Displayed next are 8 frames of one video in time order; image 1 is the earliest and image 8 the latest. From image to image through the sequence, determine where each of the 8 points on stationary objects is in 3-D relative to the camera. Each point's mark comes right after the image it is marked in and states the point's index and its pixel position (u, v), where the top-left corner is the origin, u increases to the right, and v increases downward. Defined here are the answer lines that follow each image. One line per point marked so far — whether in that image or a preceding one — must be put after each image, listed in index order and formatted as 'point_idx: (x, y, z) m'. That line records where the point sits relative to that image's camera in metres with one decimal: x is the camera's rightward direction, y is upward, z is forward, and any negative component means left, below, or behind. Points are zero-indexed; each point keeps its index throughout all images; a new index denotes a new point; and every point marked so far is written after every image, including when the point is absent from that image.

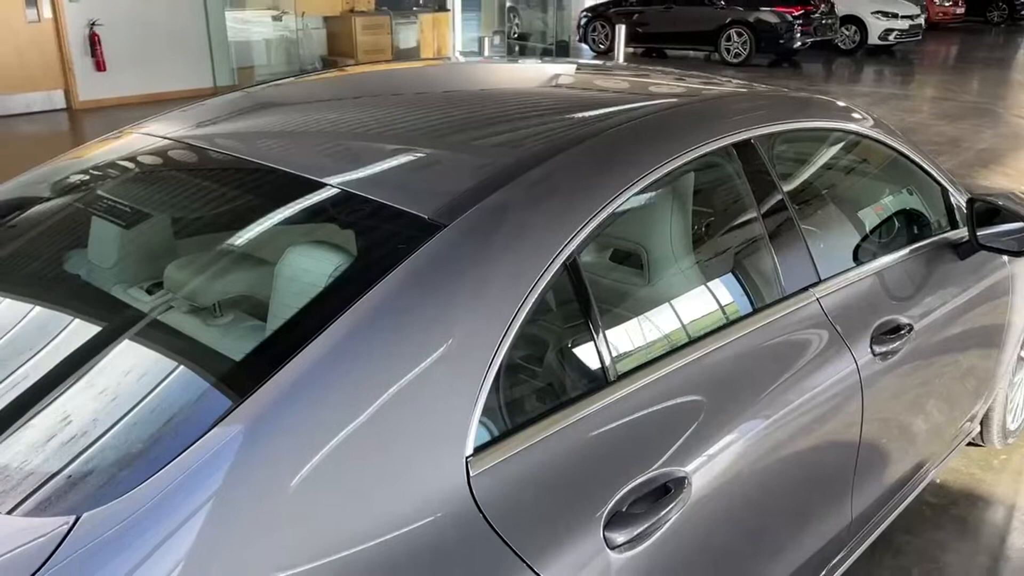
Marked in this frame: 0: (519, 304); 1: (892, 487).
0: (0.0, 0.0, +1.2) m
1: (+0.9, -0.5, +2.1) m
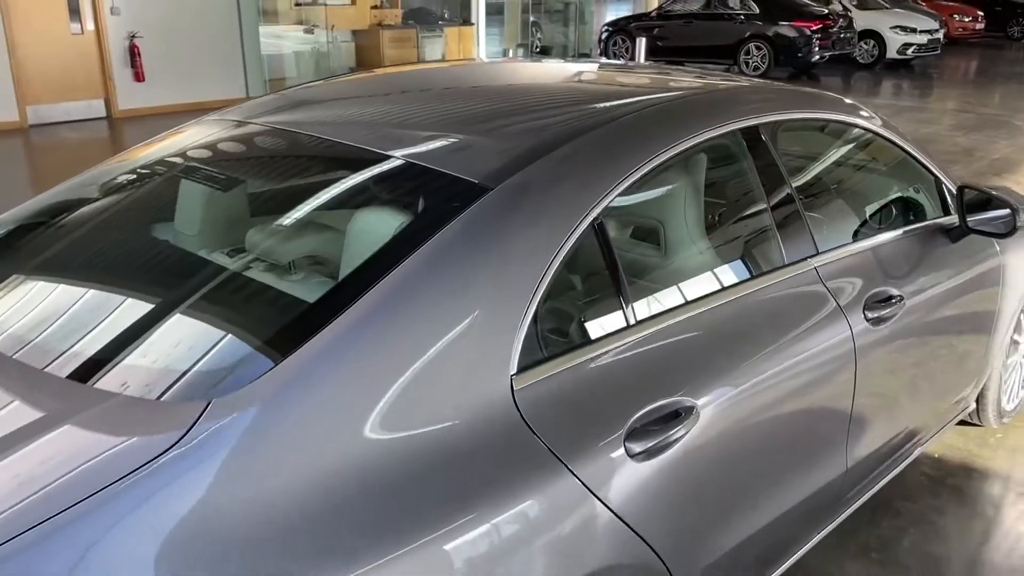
0: (+0.1, +0.1, +1.4) m
1: (+1.0, -0.4, +2.3) m
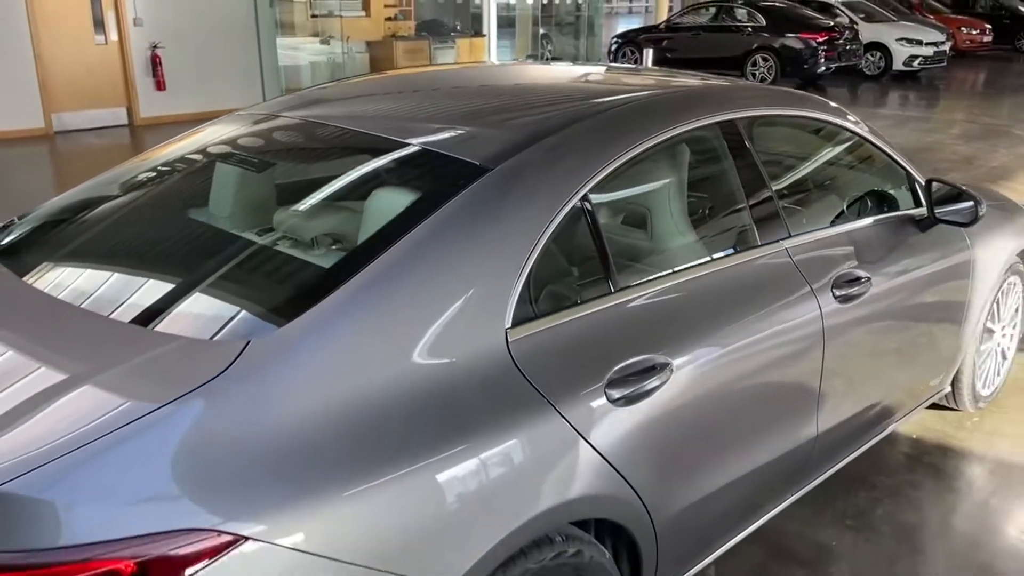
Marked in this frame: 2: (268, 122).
0: (+0.1, +0.1, +1.6) m
1: (+1.0, -0.4, +2.5) m
2: (-0.7, +0.4, +2.3) m
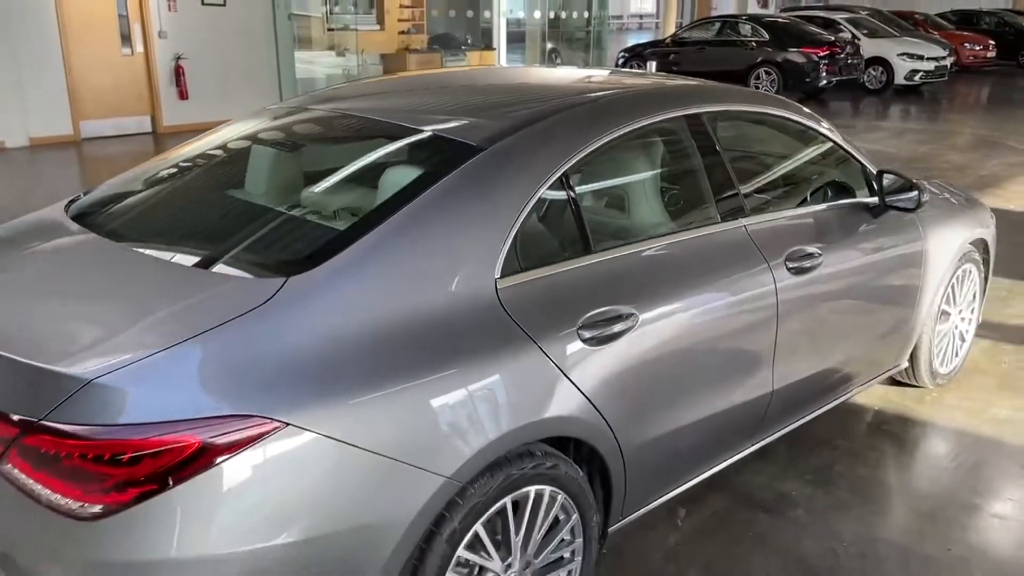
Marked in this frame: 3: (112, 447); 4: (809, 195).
0: (0.0, +0.2, +1.9) m
1: (+1.0, -0.3, +2.8) m
2: (-0.7, +0.5, +2.6) m
3: (-0.6, -0.2, +1.3) m
4: (+1.0, +0.3, +2.8) m
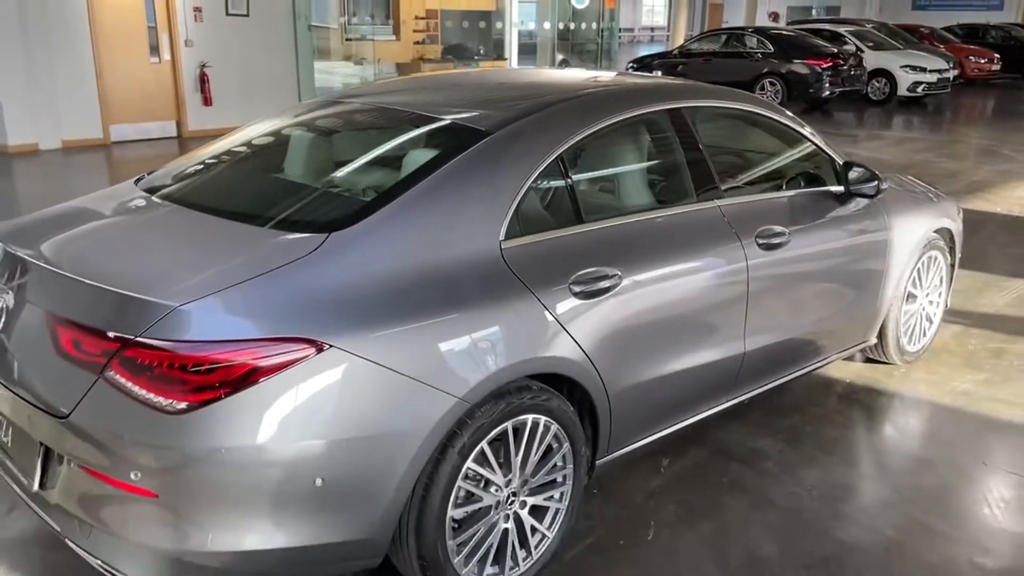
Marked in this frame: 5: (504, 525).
0: (0.0, +0.3, +2.3) m
1: (+1.0, -0.2, +3.1) m
2: (-0.7, +0.6, +3.0) m
3: (-0.6, -0.1, +1.7) m
4: (+1.0, +0.4, +3.1) m
5: (0.0, -0.6, +2.2) m
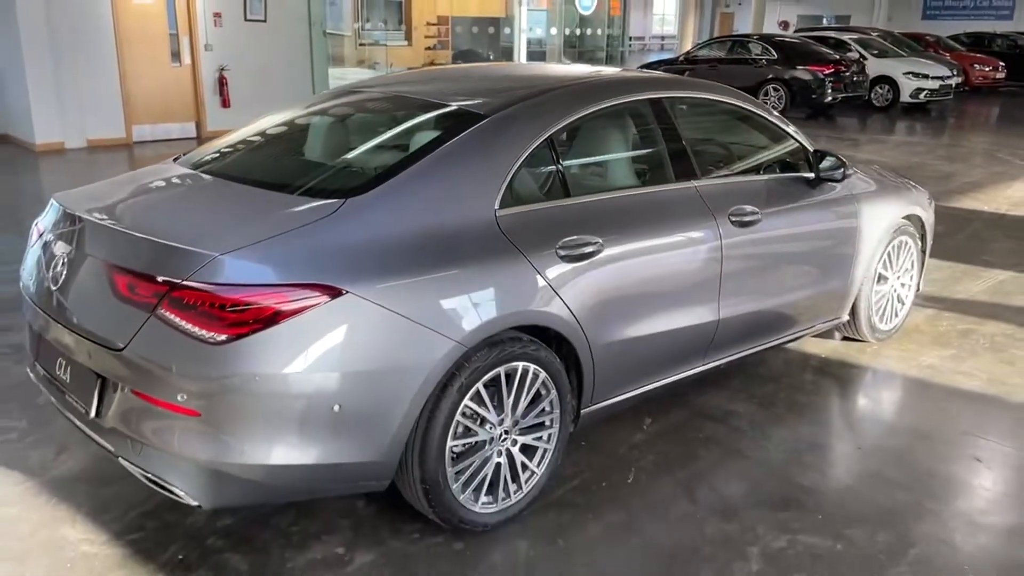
0: (0.0, +0.4, +2.6) m
1: (+1.0, -0.2, +3.4) m
2: (-0.7, +0.7, +3.3) m
3: (-0.6, 0.0, +2.0) m
4: (+1.0, +0.5, +3.4) m
5: (0.0, -0.5, +2.5) m
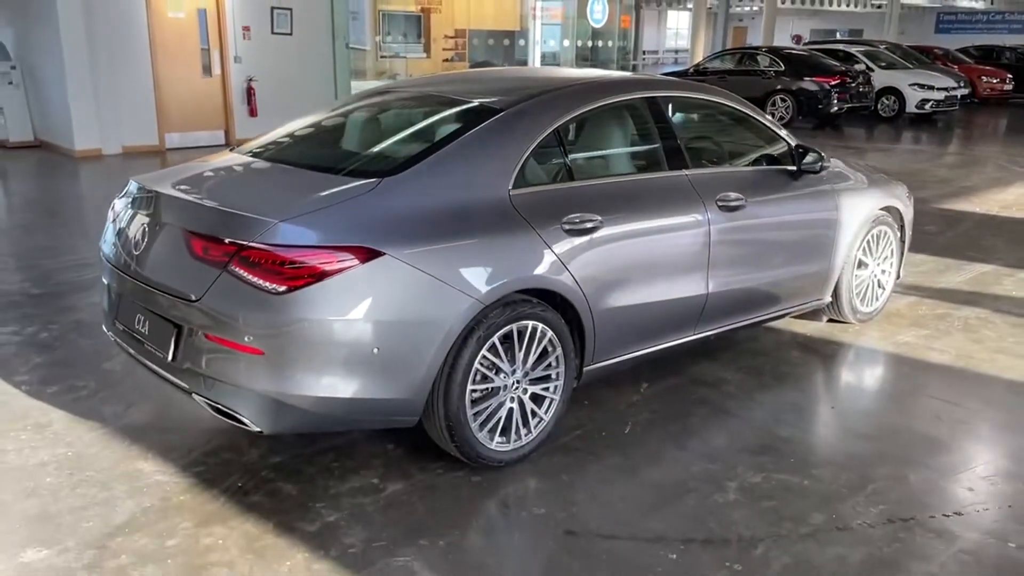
0: (+0.1, +0.5, +3.0) m
1: (+1.0, -0.1, +3.7) m
2: (-0.6, +0.8, +3.7) m
3: (-0.6, +0.1, +2.4) m
4: (+1.0, +0.6, +3.8) m
5: (0.0, -0.4, +2.9) m
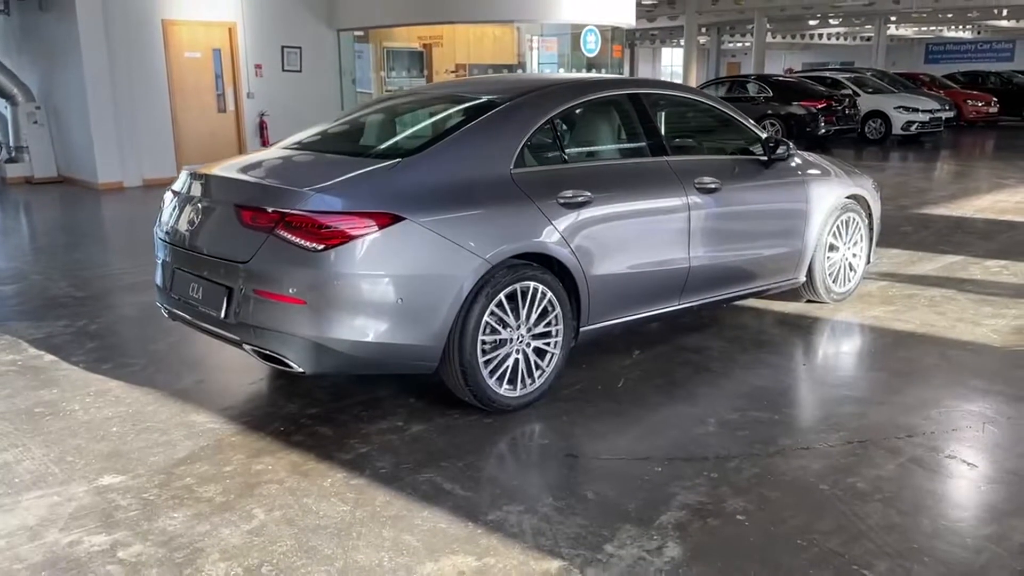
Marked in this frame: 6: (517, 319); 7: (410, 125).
0: (+0.1, +0.6, +3.4) m
1: (+1.1, 0.0, +4.2) m
2: (-0.6, +0.9, +4.2) m
3: (-0.6, +0.2, +2.8) m
4: (+1.1, +0.7, +4.3) m
5: (0.0, -0.3, +3.3) m
6: (0.0, -0.1, +3.2) m
7: (-0.4, +0.7, +3.7) m
